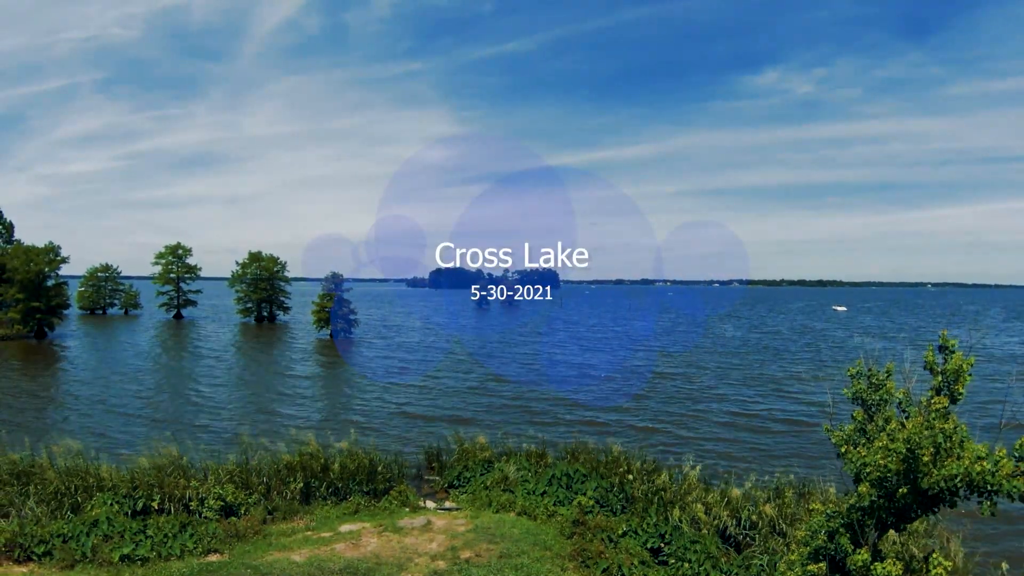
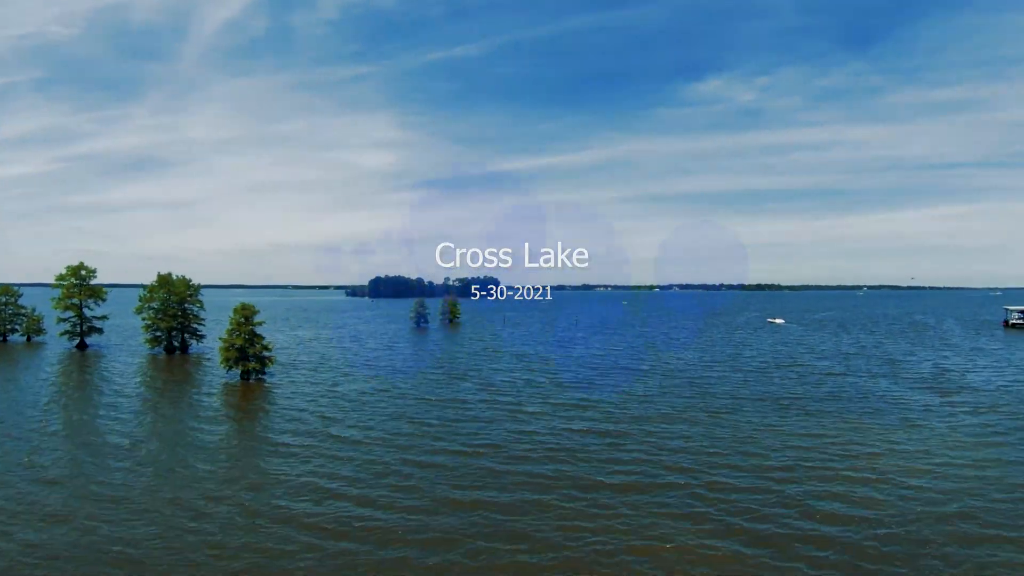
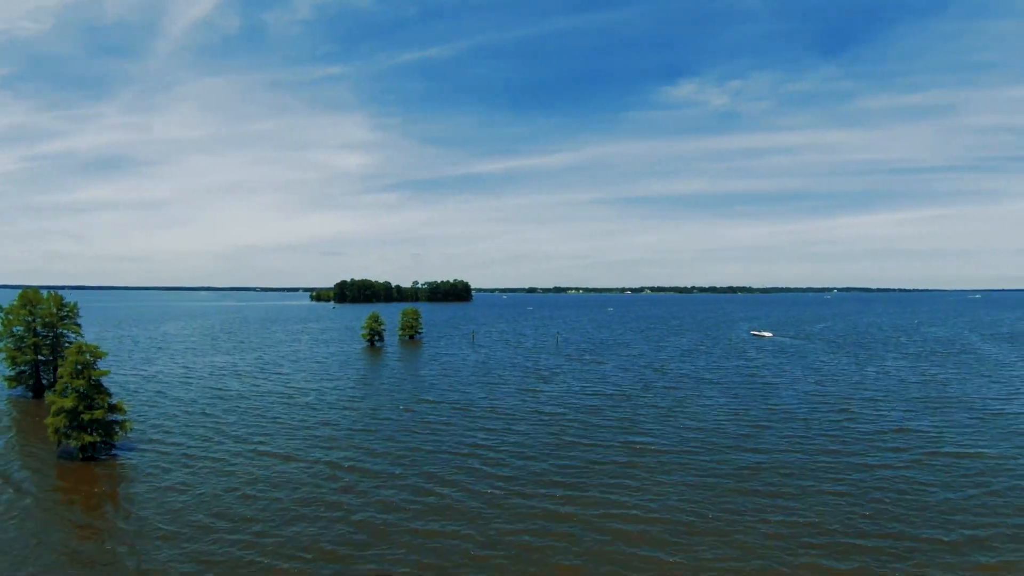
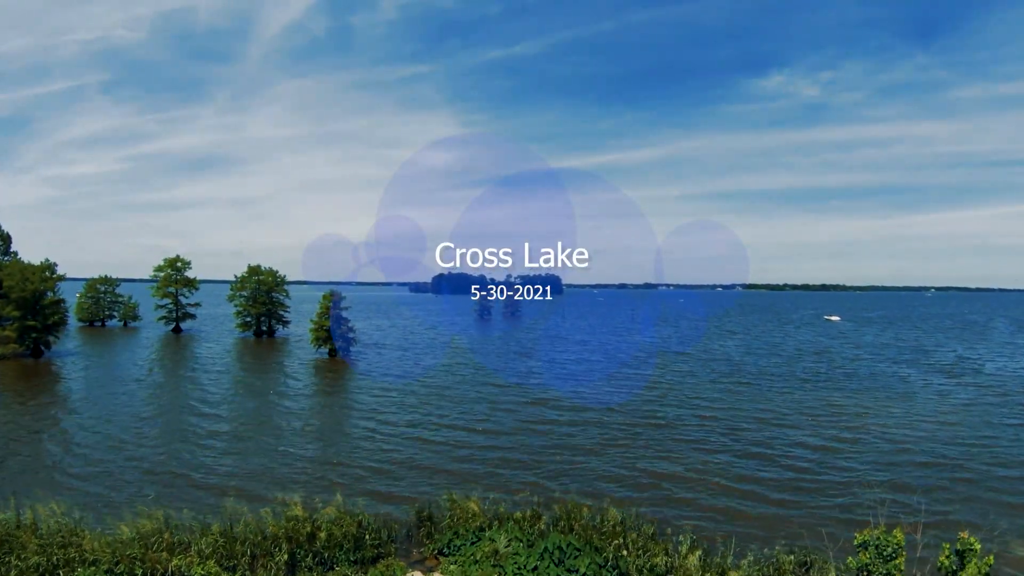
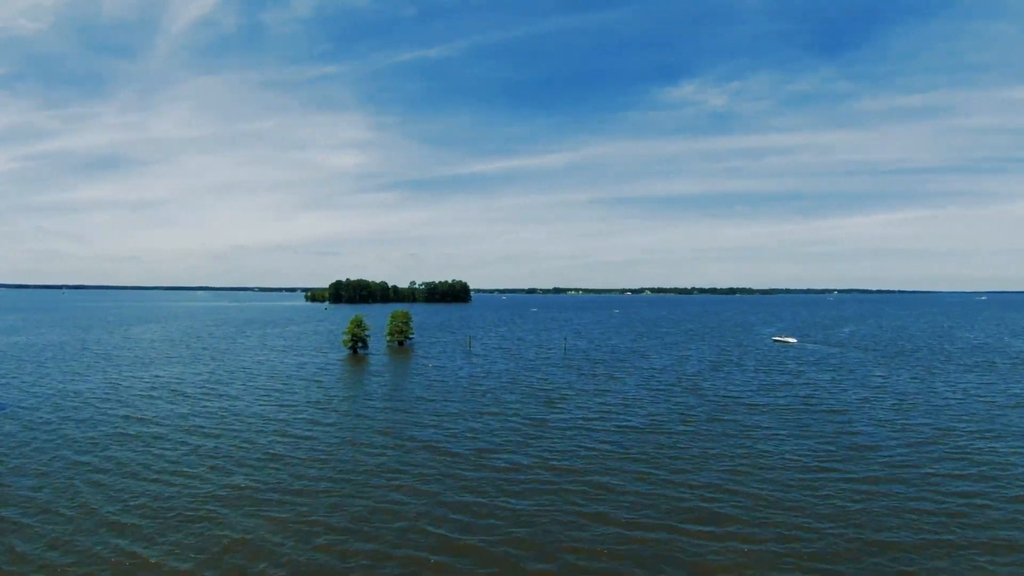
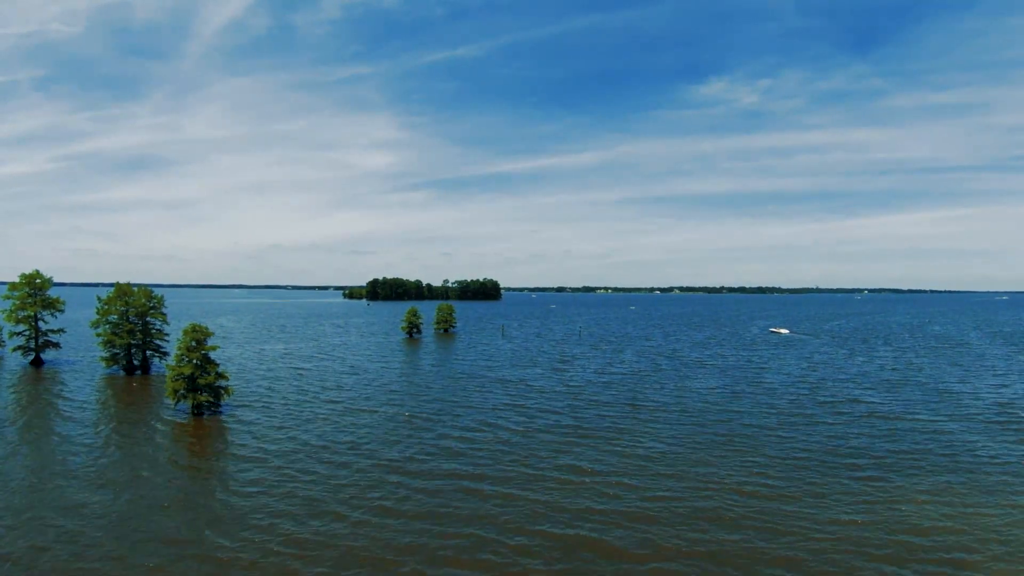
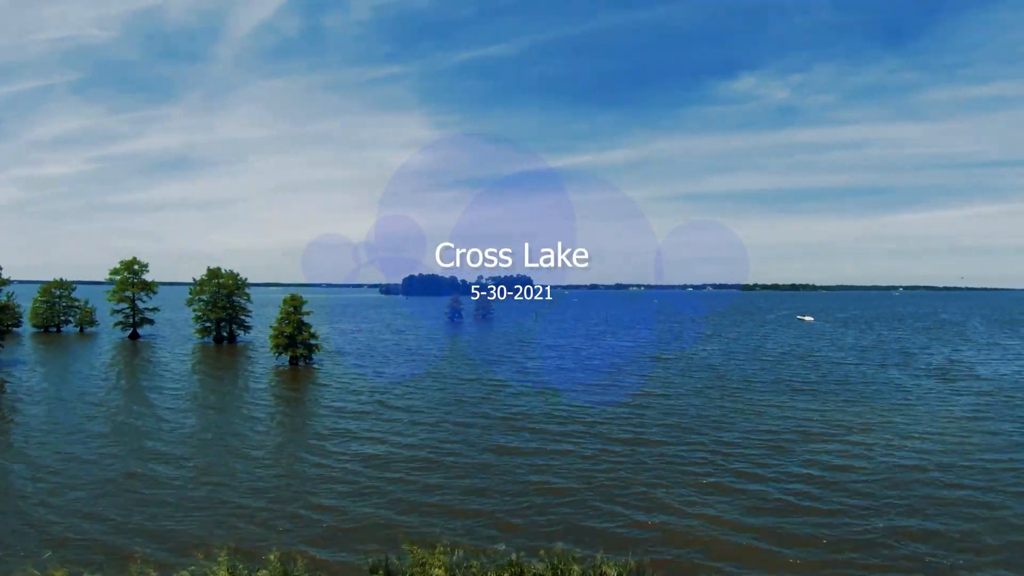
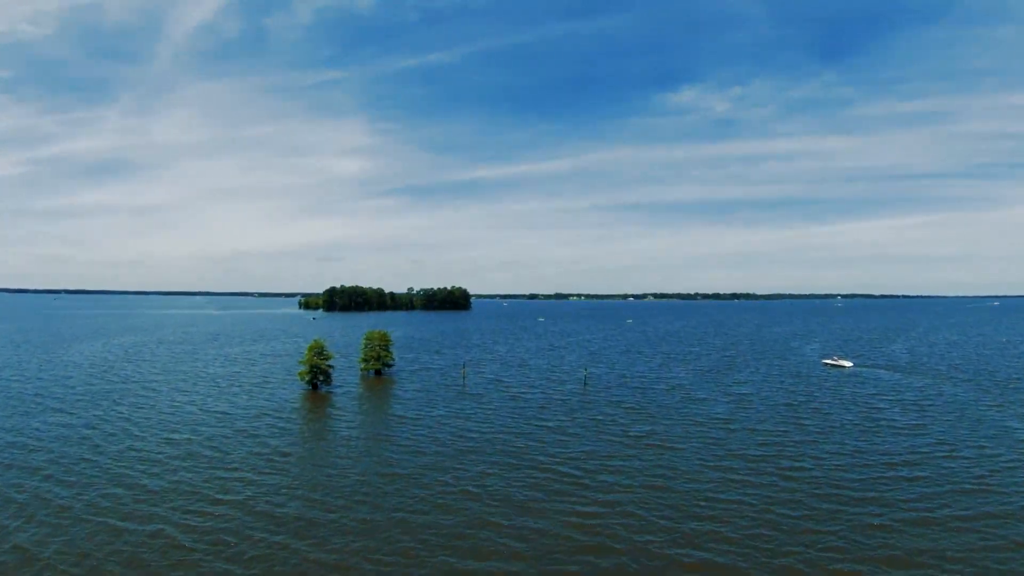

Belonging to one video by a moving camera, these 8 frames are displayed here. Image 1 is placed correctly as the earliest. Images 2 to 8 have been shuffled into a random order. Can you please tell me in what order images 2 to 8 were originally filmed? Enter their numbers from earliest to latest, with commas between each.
4, 7, 2, 6, 3, 5, 8
